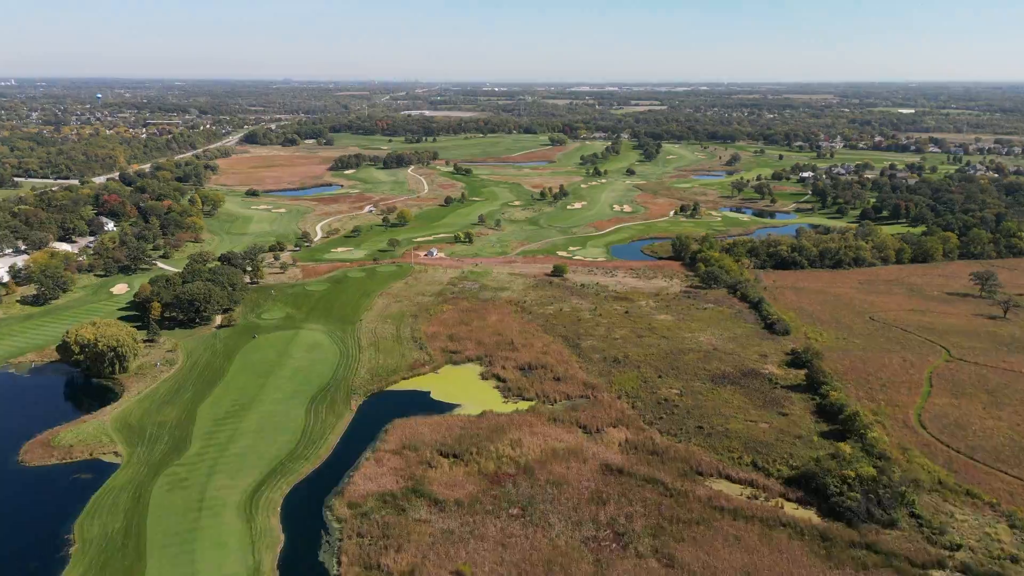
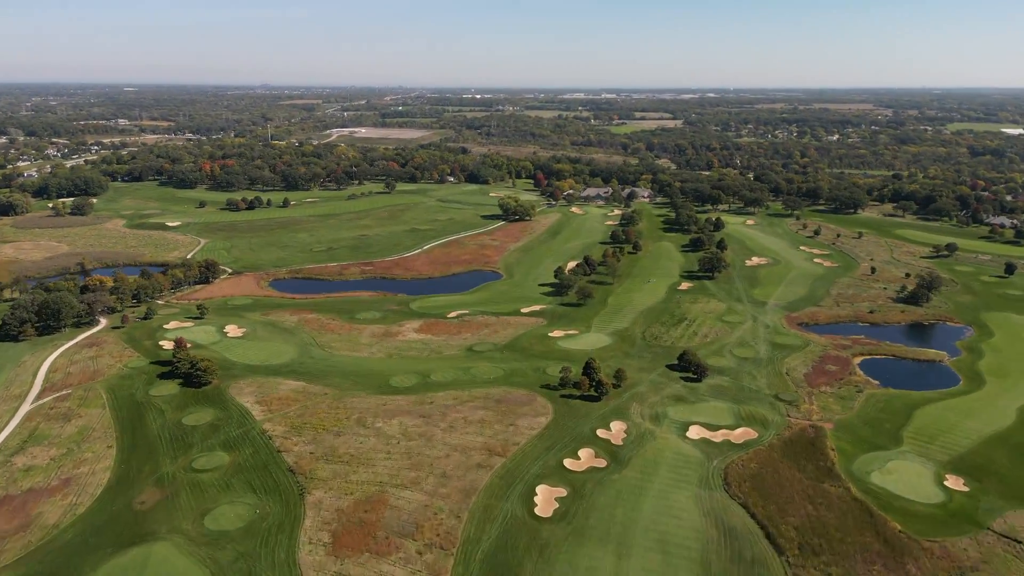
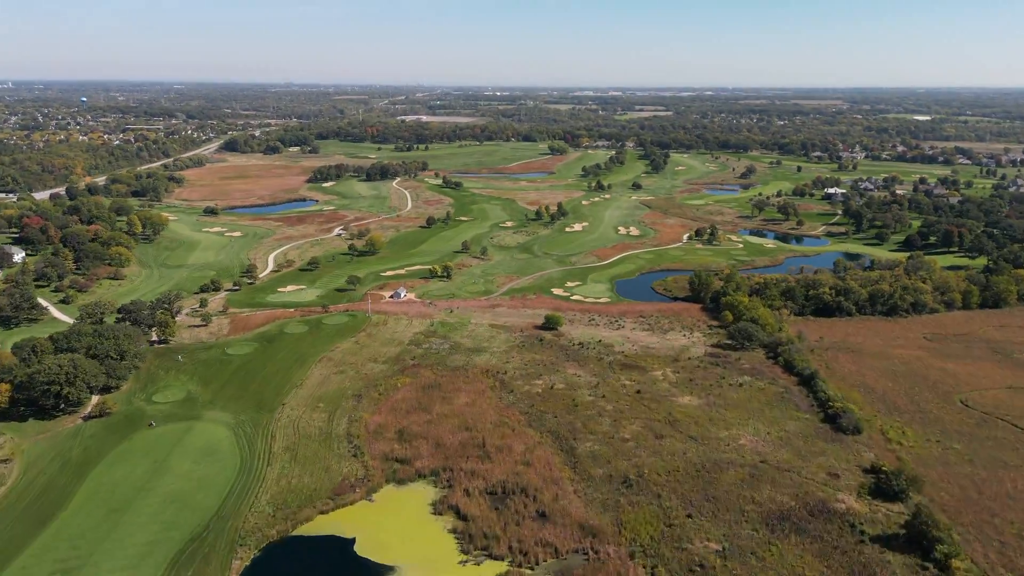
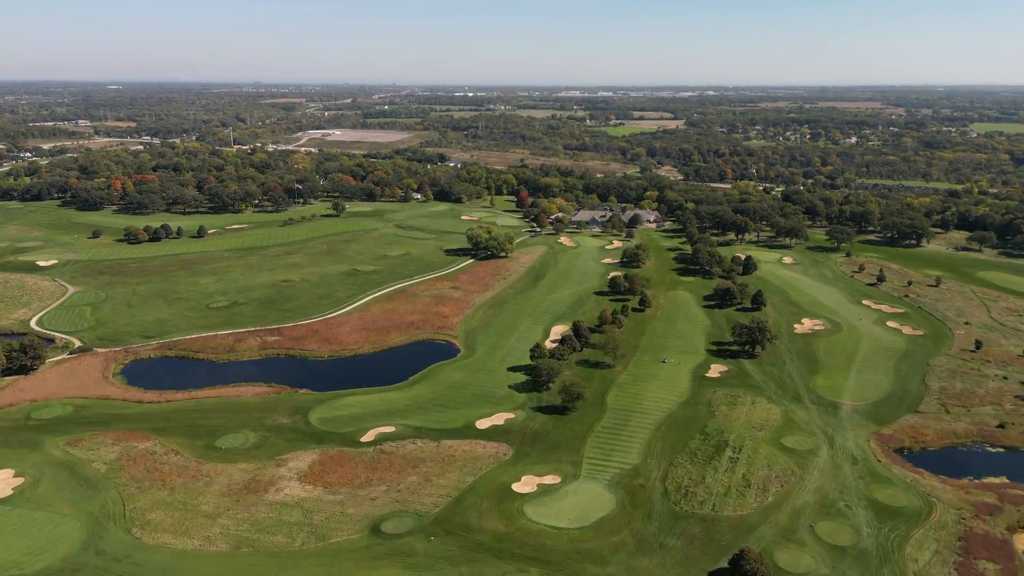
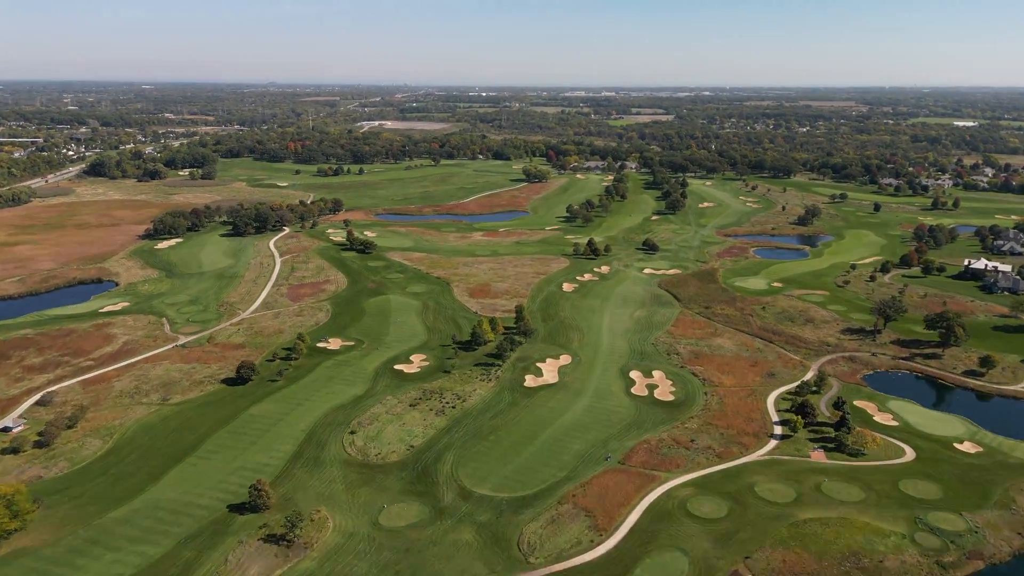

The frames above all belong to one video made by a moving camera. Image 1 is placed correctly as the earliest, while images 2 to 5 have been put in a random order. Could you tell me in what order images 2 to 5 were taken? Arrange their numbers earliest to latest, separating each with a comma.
3, 5, 2, 4
